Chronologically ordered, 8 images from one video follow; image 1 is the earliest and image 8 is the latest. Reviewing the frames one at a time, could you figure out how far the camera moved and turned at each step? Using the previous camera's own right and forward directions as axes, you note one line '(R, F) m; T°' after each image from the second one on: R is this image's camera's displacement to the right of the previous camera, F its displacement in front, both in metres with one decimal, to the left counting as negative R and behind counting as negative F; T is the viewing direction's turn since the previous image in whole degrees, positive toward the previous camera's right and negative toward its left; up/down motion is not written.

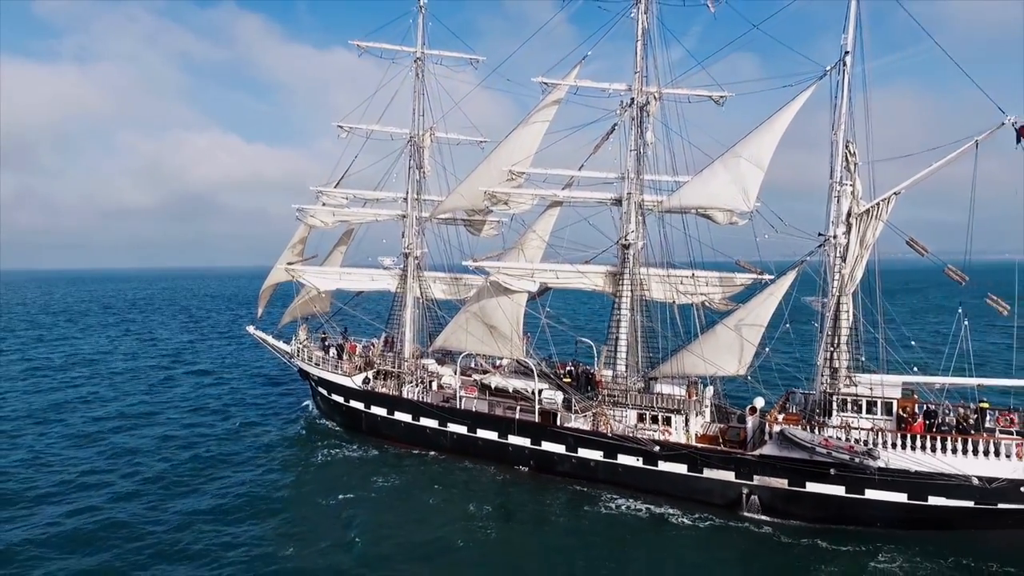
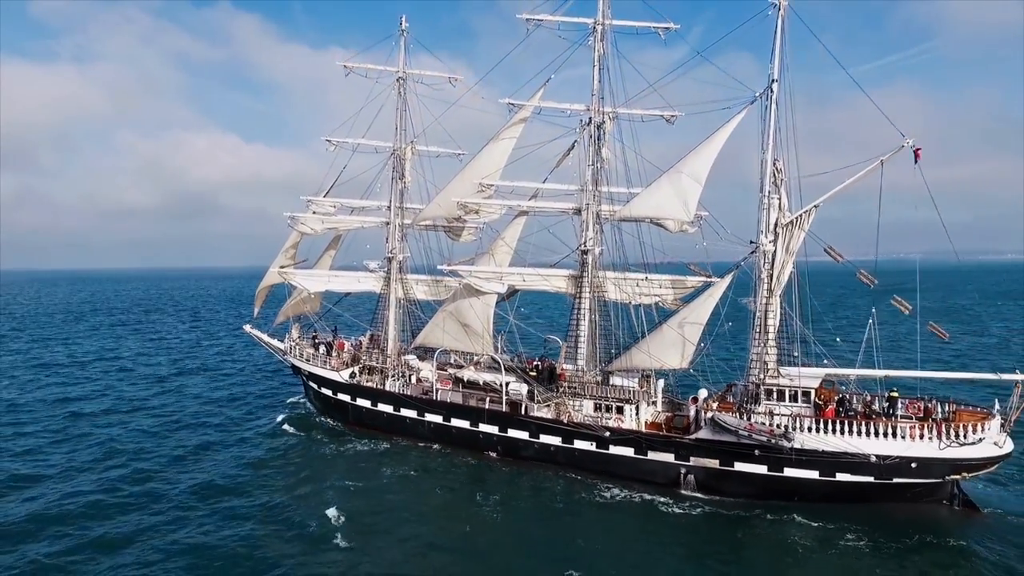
(+1.7, -2.8) m; 0°
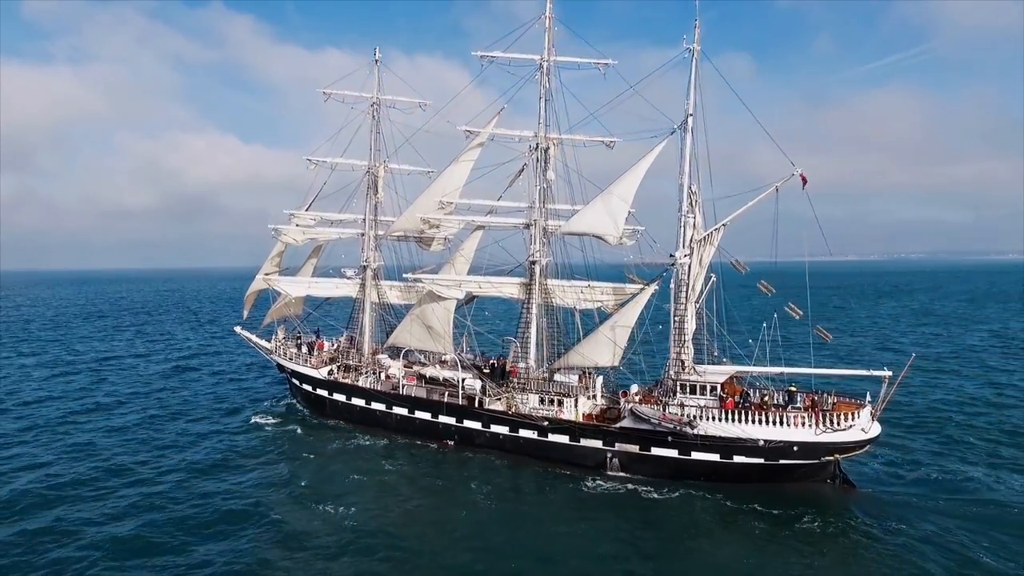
(+2.7, -3.8) m; 0°
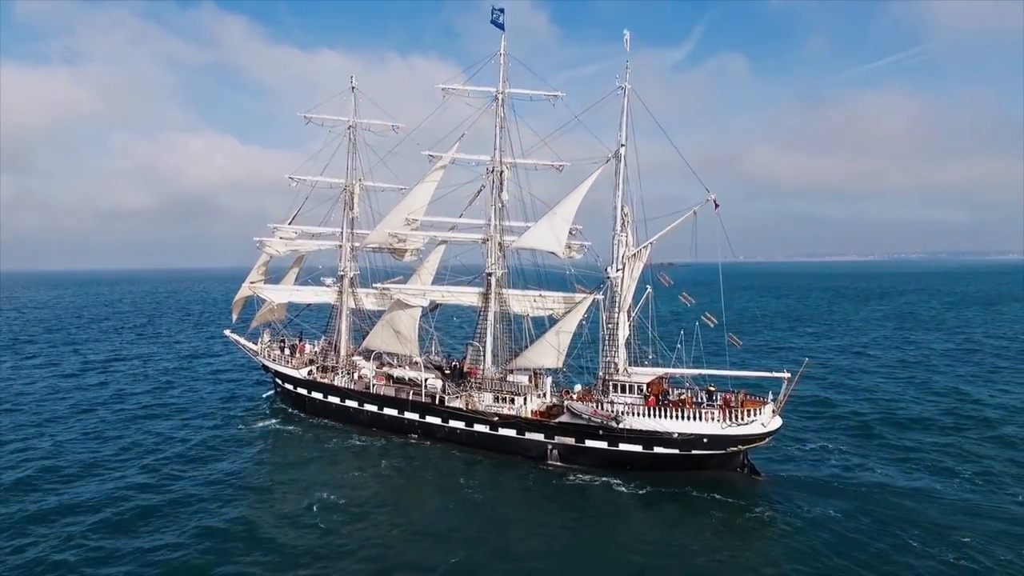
(+2.8, -3.7) m; 0°
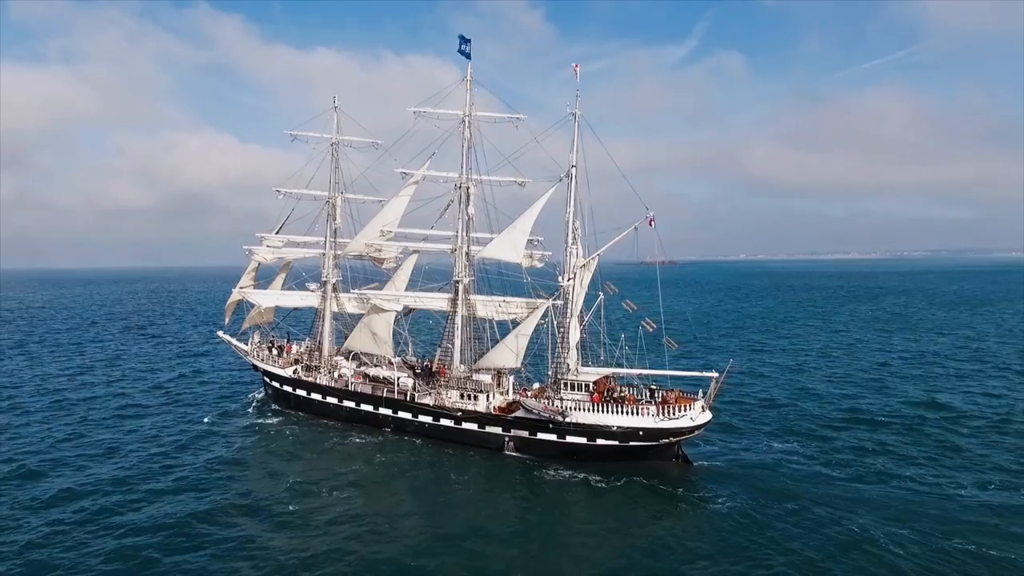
(+2.6, -3.4) m; 0°
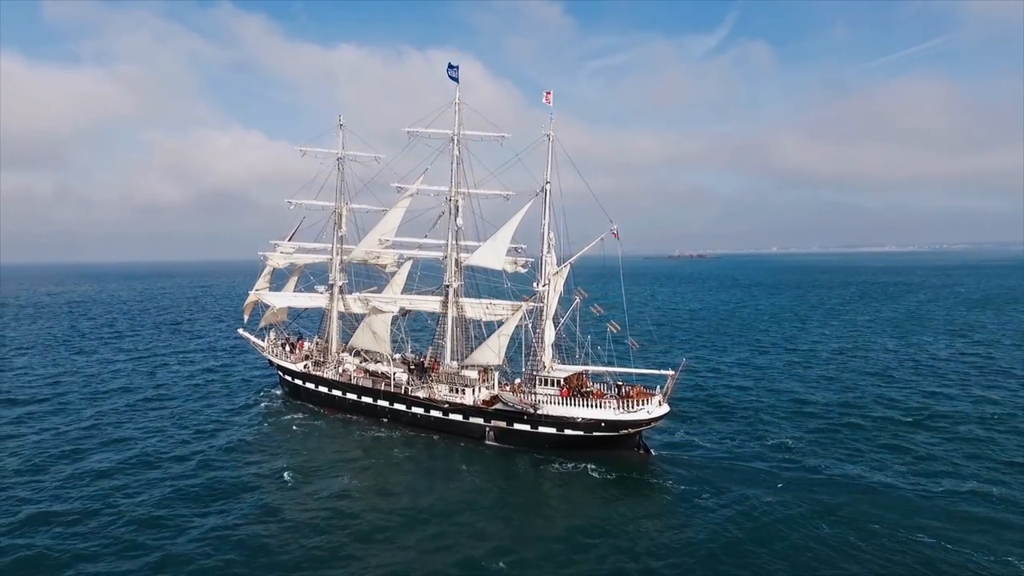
(+3.1, -3.9) m; -2°
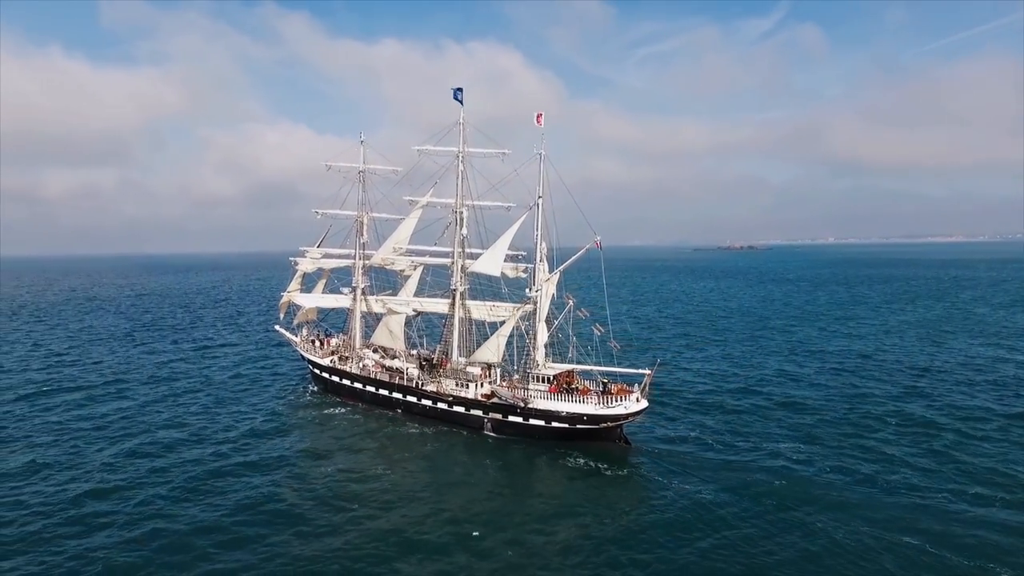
(+3.6, -3.9) m; -4°
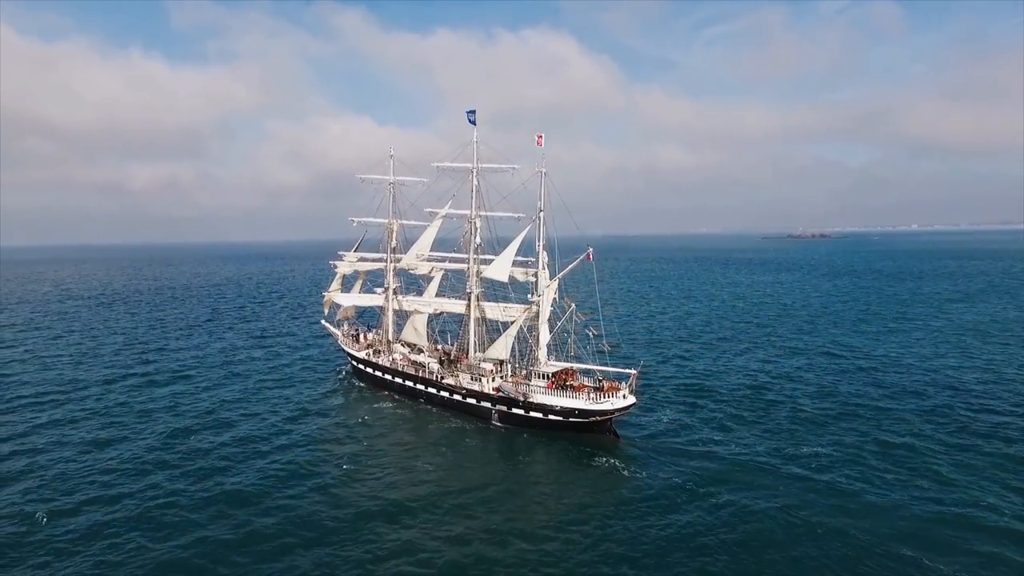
(+4.2, -4.6) m; -5°
